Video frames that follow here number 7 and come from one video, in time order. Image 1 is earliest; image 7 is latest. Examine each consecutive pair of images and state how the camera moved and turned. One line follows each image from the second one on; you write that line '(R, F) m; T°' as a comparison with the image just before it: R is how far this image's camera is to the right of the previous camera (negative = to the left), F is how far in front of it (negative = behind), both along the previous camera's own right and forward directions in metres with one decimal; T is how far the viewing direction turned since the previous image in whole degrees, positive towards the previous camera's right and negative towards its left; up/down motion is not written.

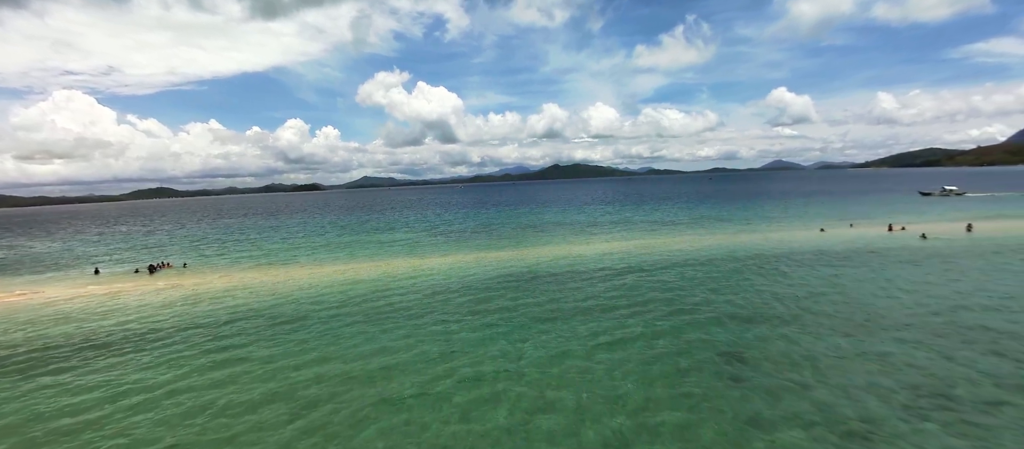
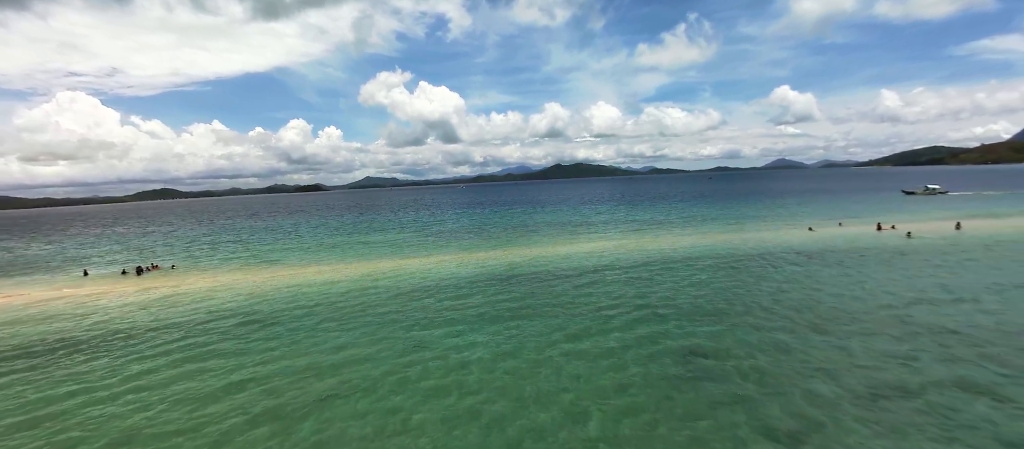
(-1.6, +6.2) m; 0°
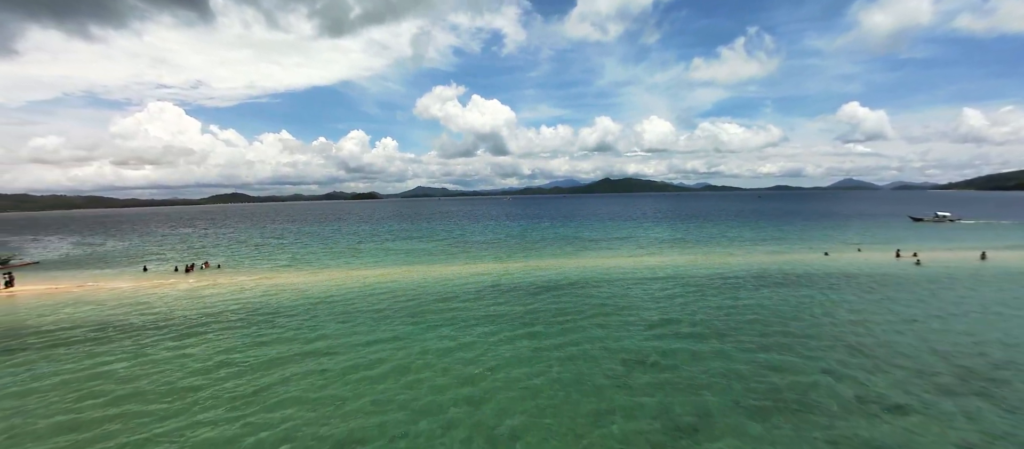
(+4.1, -1.7) m; -6°
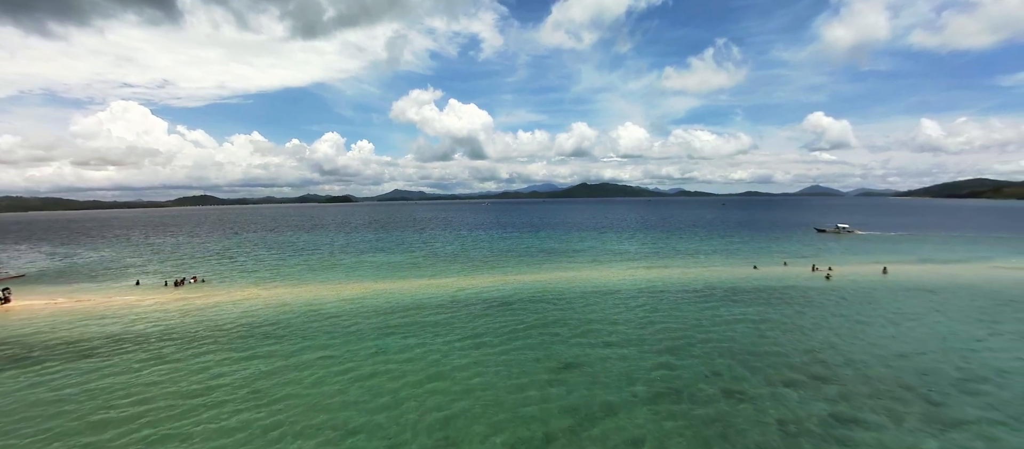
(-3.8, +0.8) m; +3°
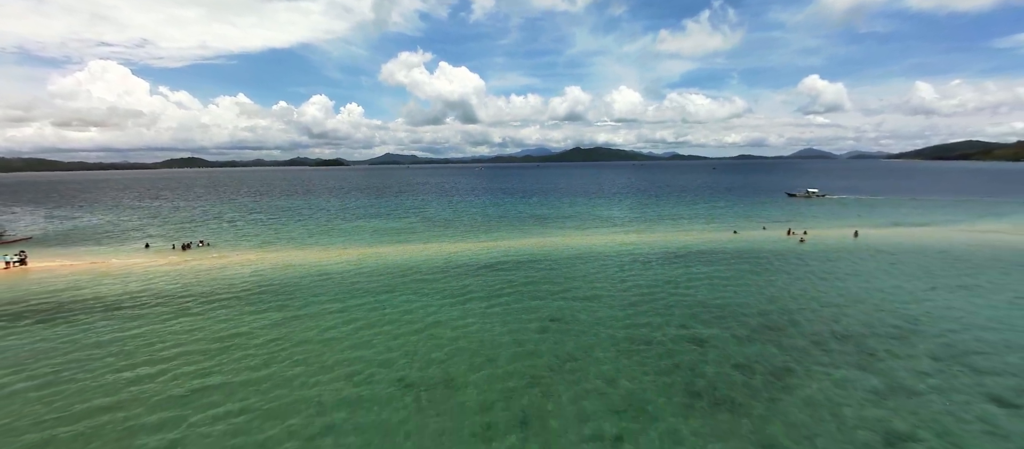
(+0.1, -2.2) m; +1°
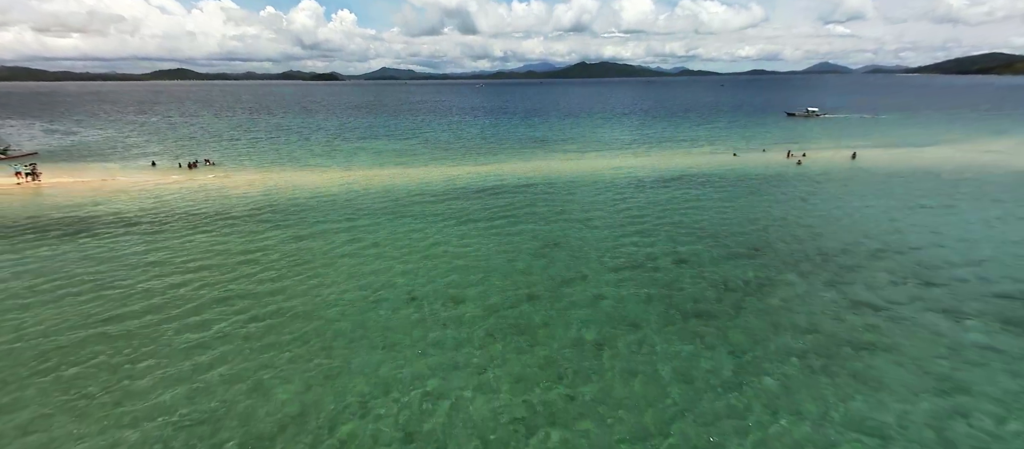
(+0.3, -0.9) m; 0°
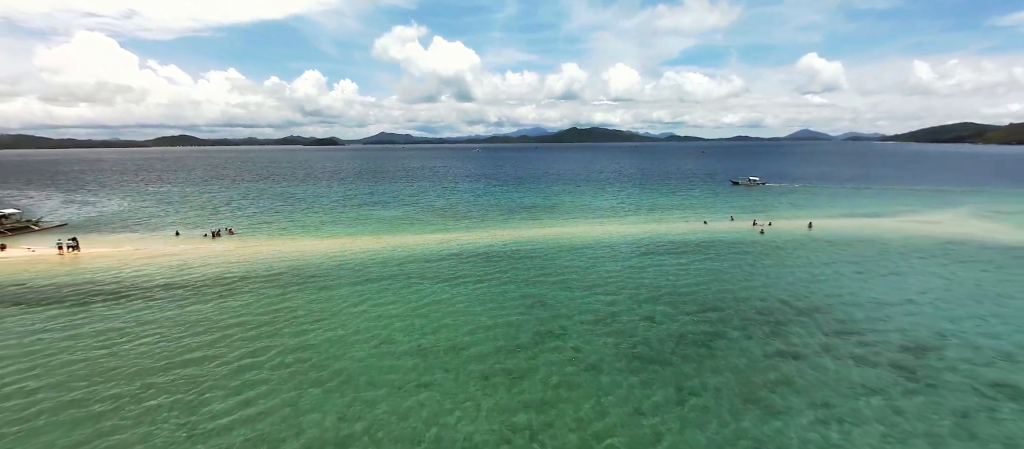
(+1.0, -5.4) m; +1°
